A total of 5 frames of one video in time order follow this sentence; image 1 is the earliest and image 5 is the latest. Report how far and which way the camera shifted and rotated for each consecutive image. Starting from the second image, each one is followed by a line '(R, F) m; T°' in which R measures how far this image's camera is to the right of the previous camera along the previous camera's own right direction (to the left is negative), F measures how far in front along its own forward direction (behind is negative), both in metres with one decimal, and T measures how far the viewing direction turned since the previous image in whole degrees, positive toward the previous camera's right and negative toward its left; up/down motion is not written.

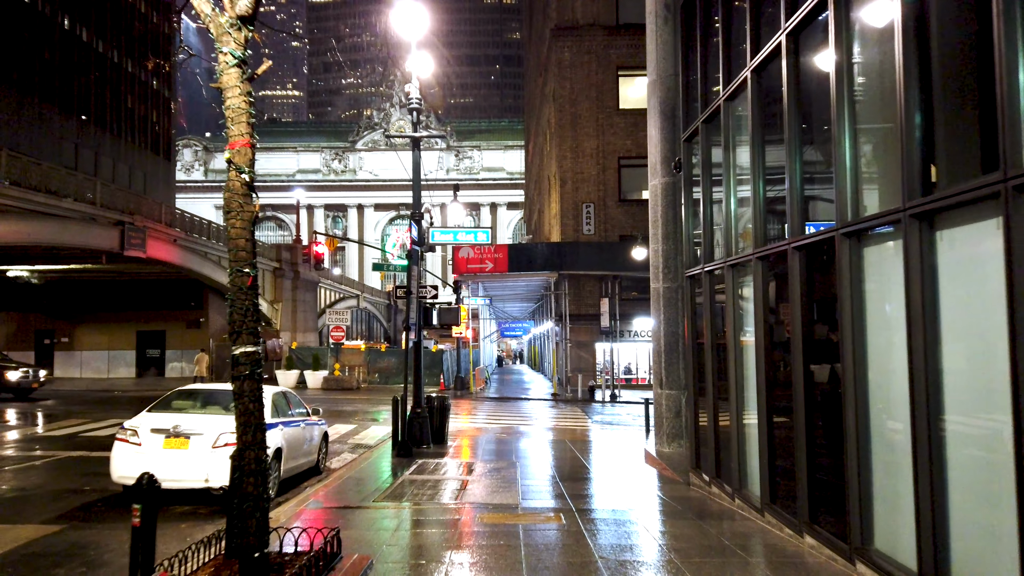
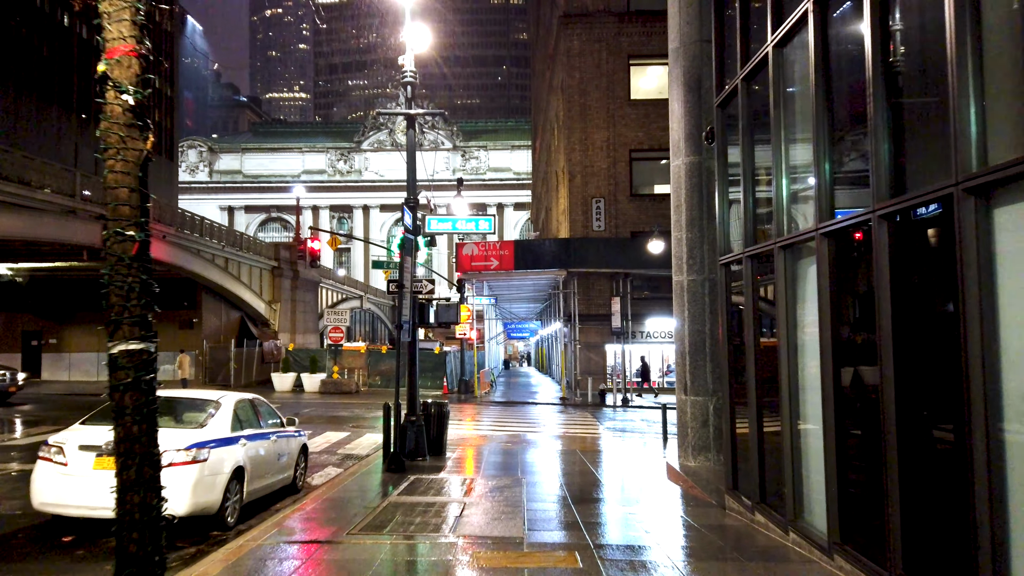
(0.0, +1.5) m; -1°
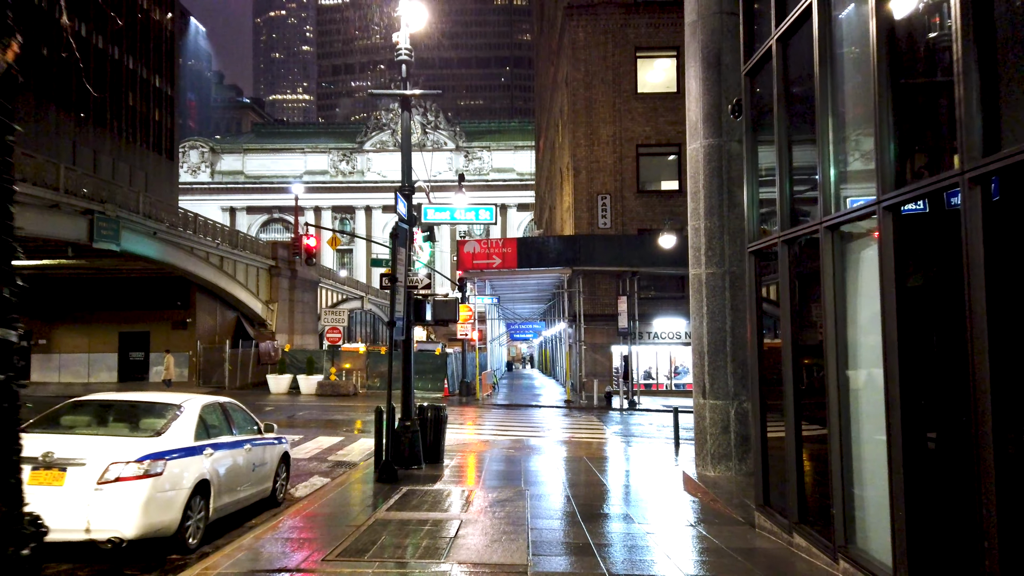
(0.0, +1.0) m; 0°
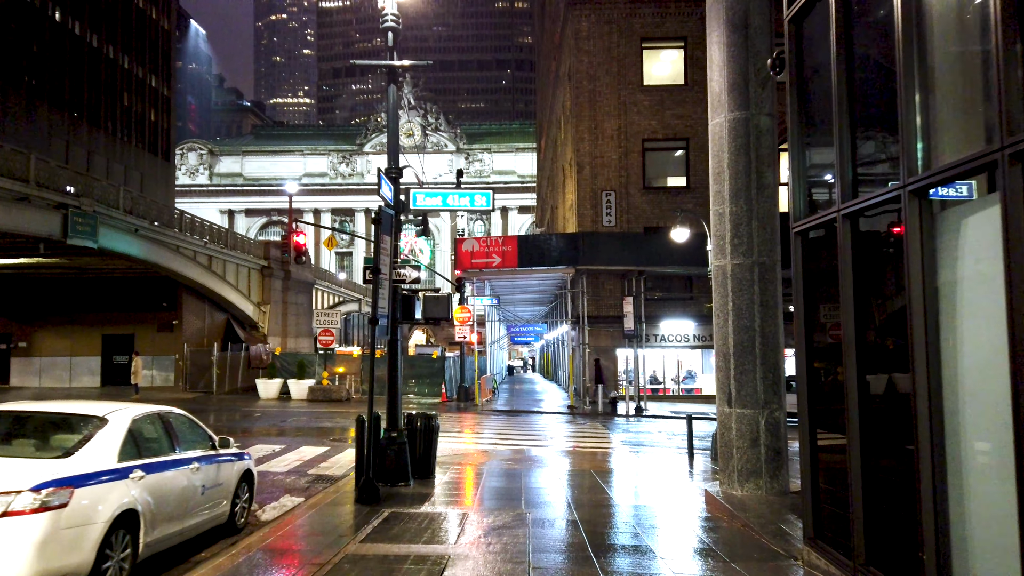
(0.0, +1.3) m; 0°
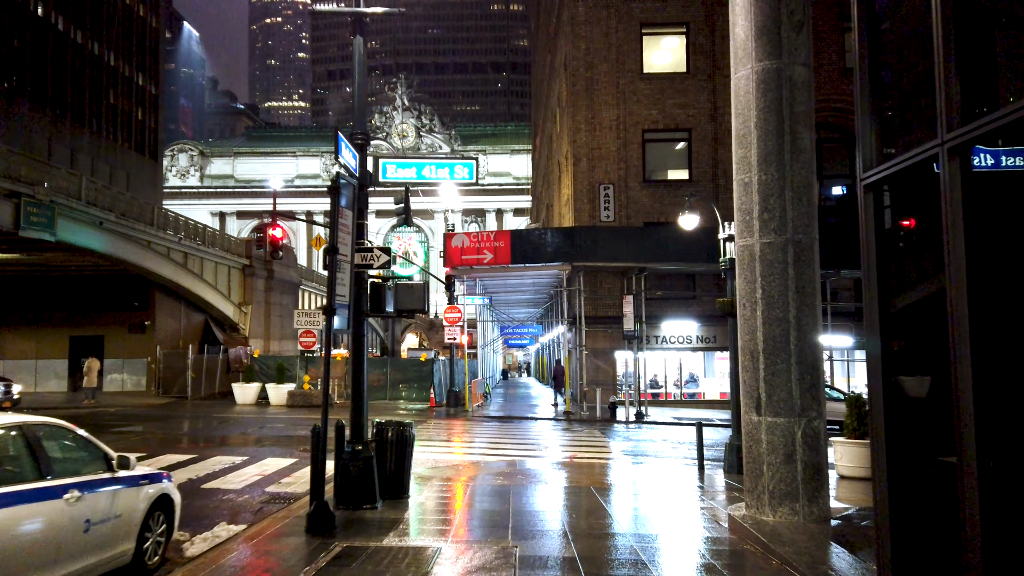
(+0.1, +1.6) m; 0°
